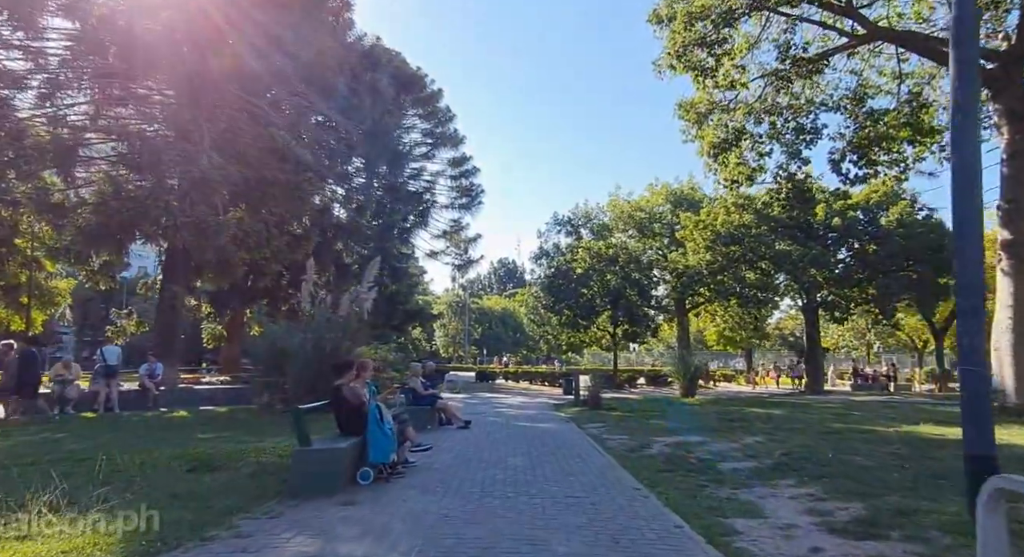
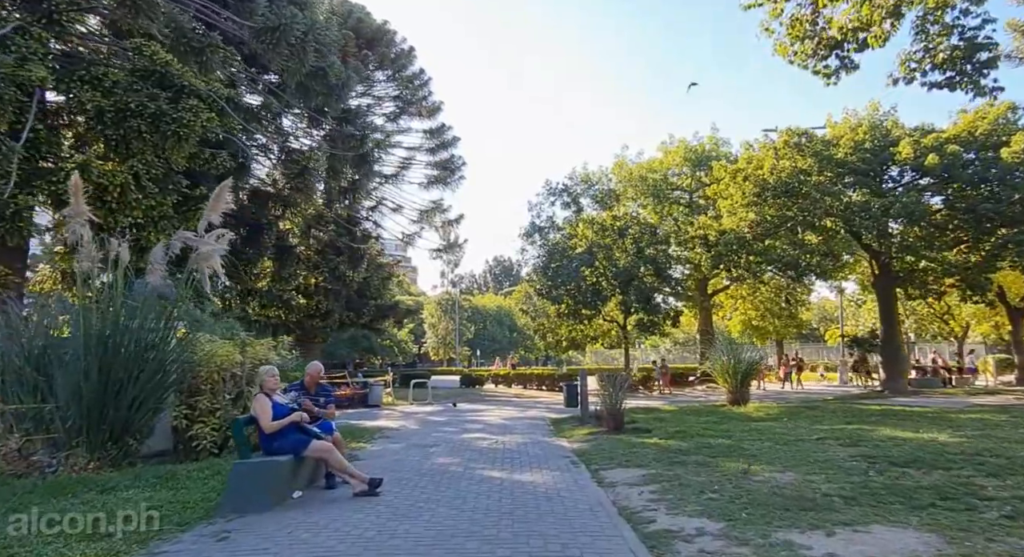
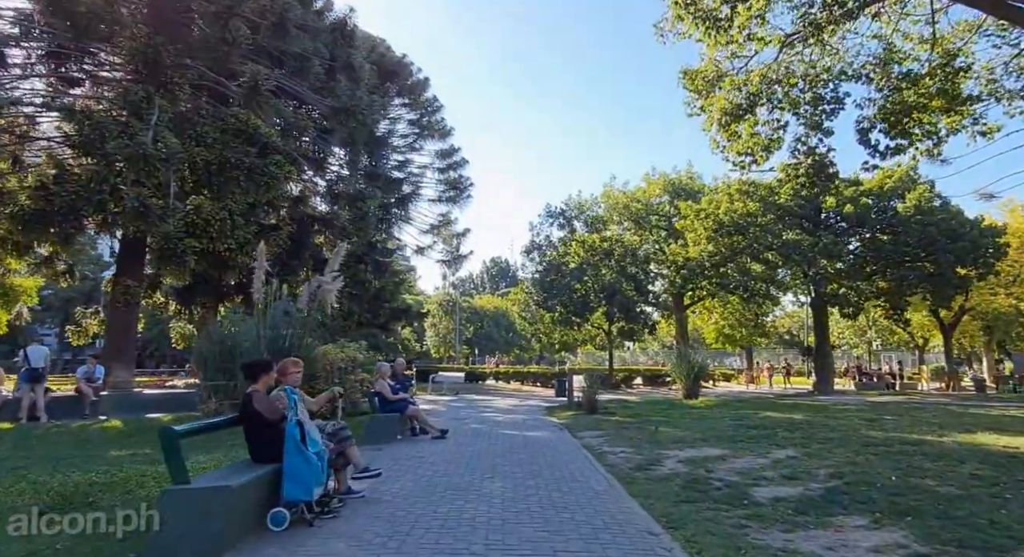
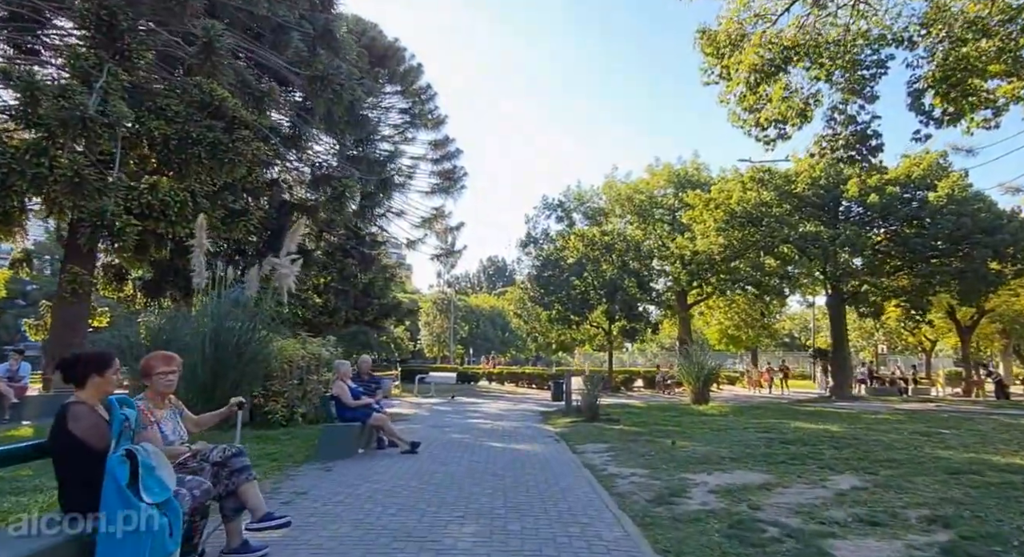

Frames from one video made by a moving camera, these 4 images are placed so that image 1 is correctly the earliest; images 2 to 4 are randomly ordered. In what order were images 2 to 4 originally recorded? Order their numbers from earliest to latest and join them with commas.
3, 4, 2
